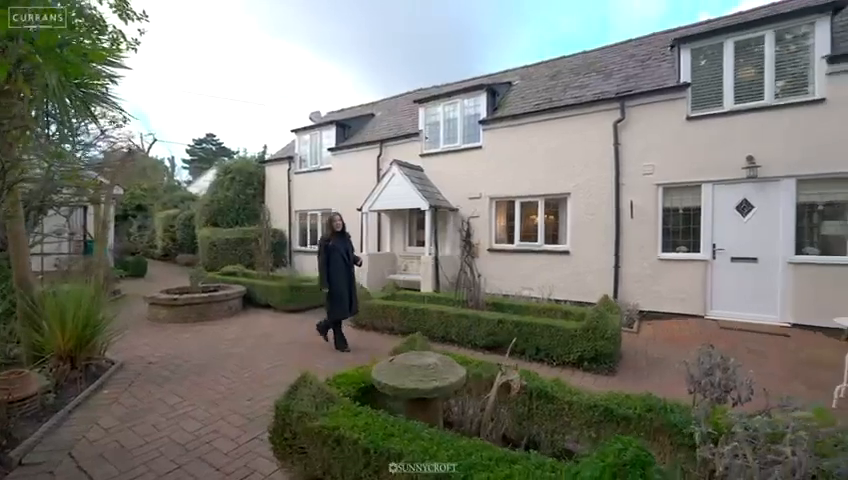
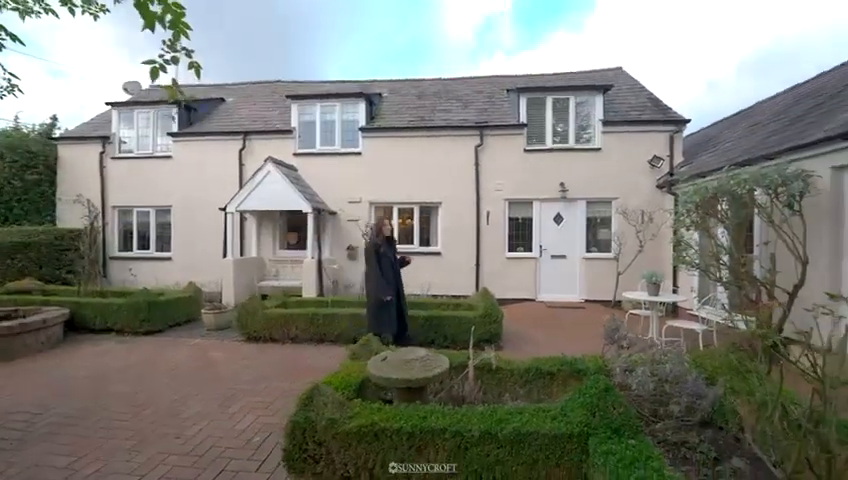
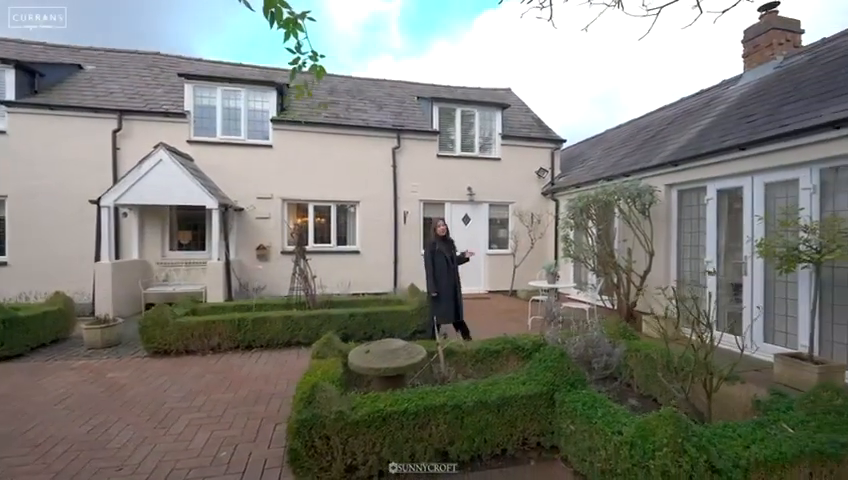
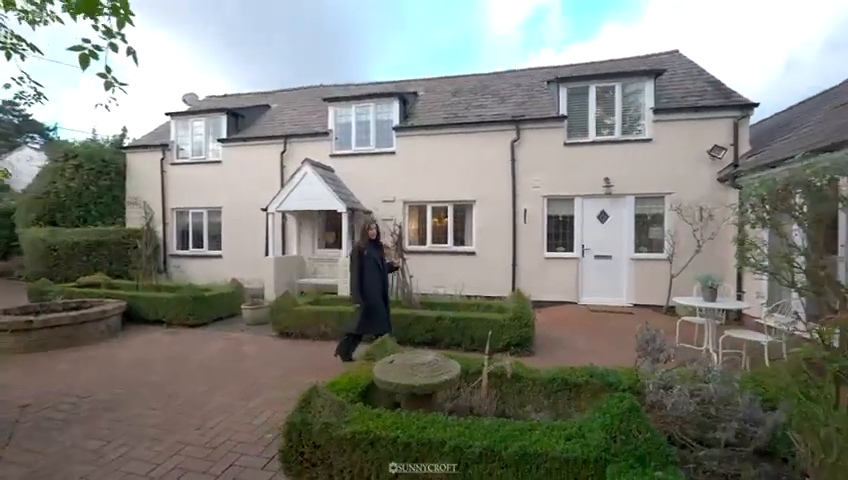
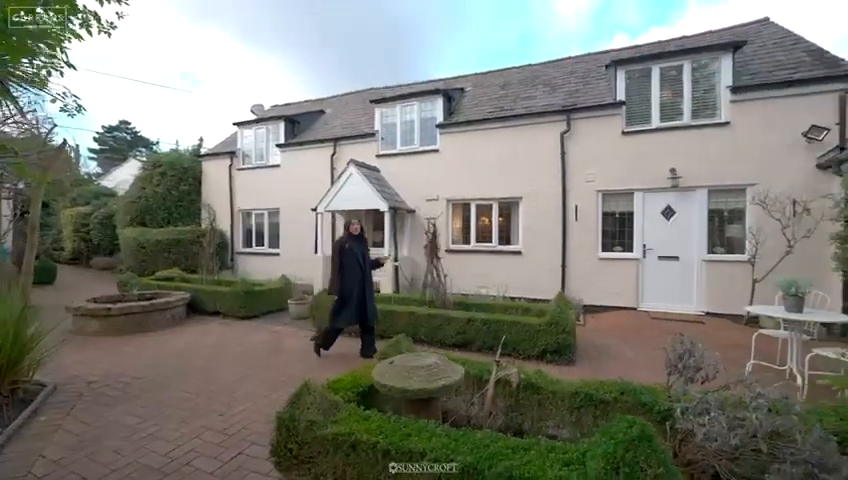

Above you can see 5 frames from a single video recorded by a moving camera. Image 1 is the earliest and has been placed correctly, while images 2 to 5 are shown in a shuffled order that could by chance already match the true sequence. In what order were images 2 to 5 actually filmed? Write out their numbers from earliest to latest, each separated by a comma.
5, 4, 2, 3
